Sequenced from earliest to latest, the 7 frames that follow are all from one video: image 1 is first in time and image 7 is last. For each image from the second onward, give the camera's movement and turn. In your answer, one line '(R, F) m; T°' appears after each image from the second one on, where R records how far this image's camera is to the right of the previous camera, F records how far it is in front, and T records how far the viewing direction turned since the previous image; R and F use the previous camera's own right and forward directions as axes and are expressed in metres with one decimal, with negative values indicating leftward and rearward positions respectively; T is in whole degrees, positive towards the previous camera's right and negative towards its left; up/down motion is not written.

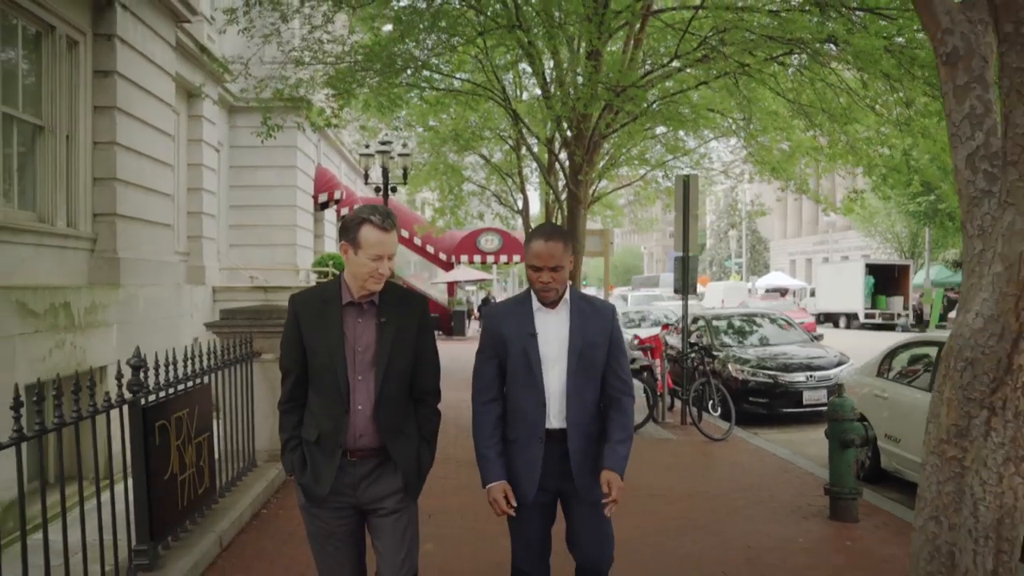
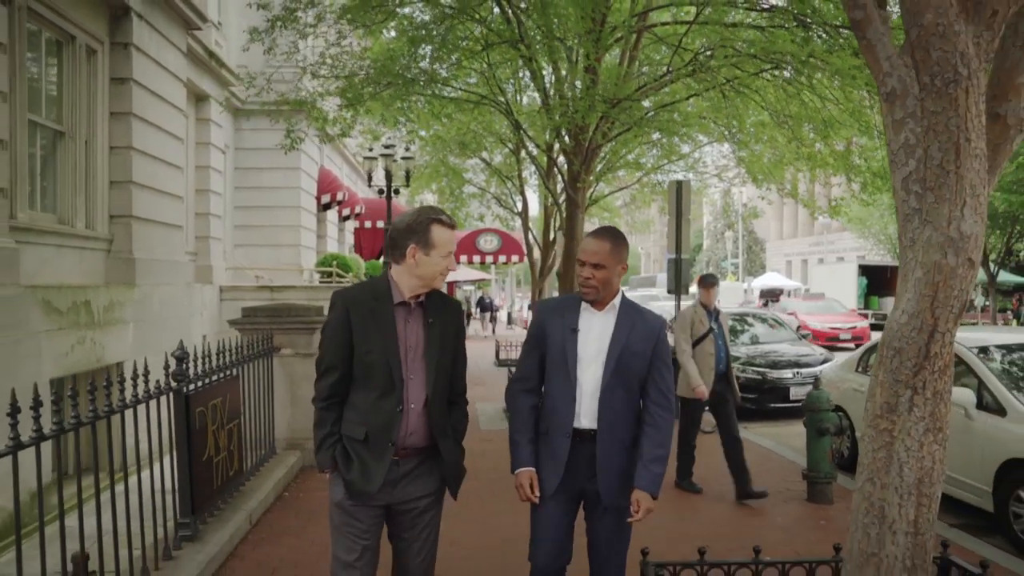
(0.0, -0.5) m; 0°
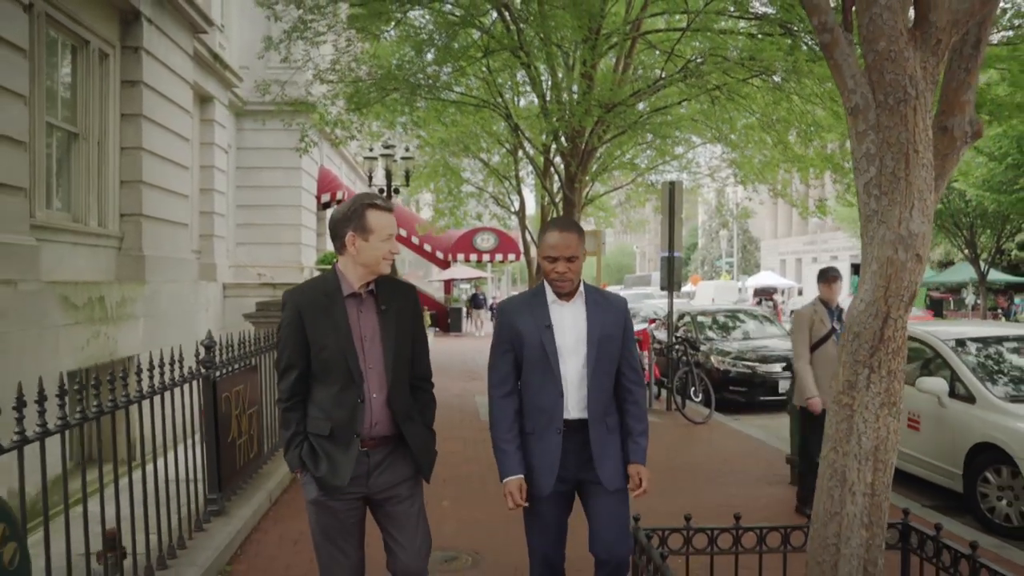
(0.0, -0.4) m; 0°
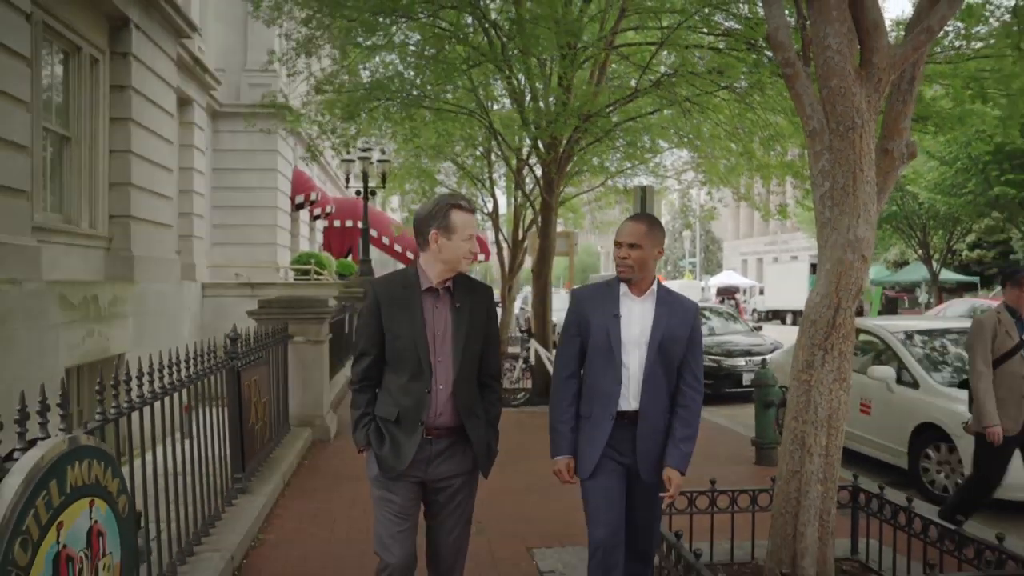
(-0.2, -0.6) m; +2°
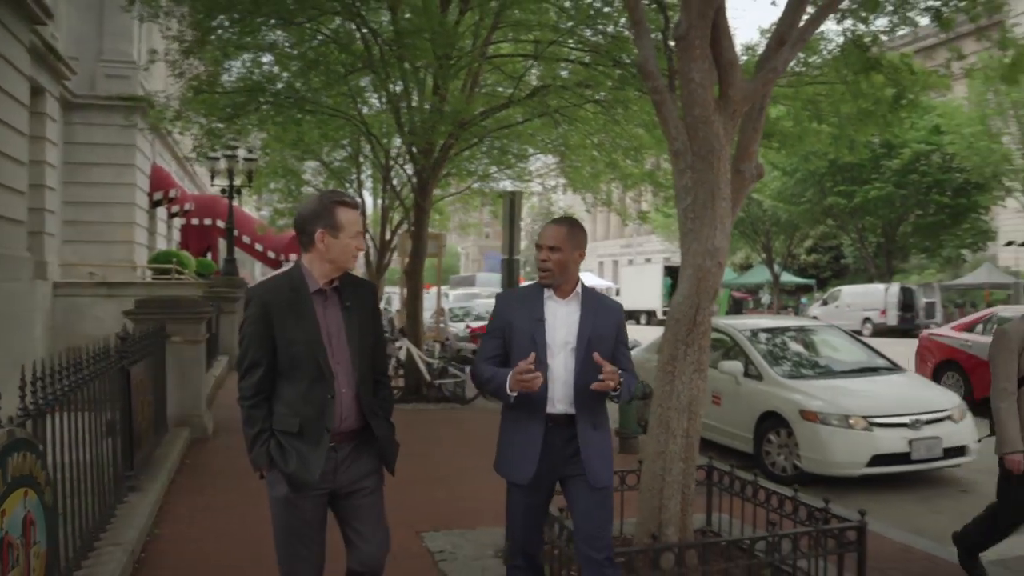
(-0.2, -0.4) m; +9°
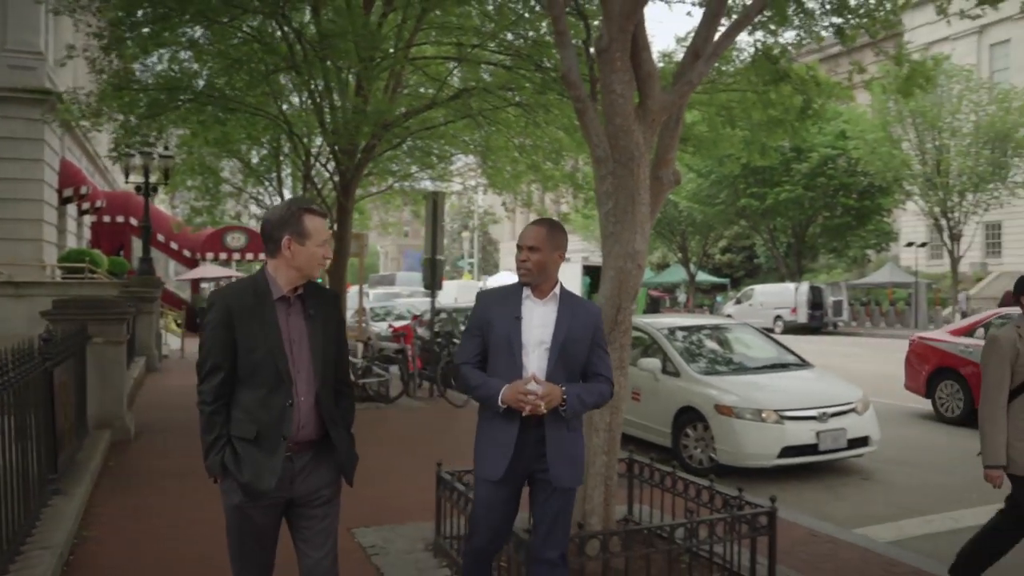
(-0.1, -0.2) m; +5°
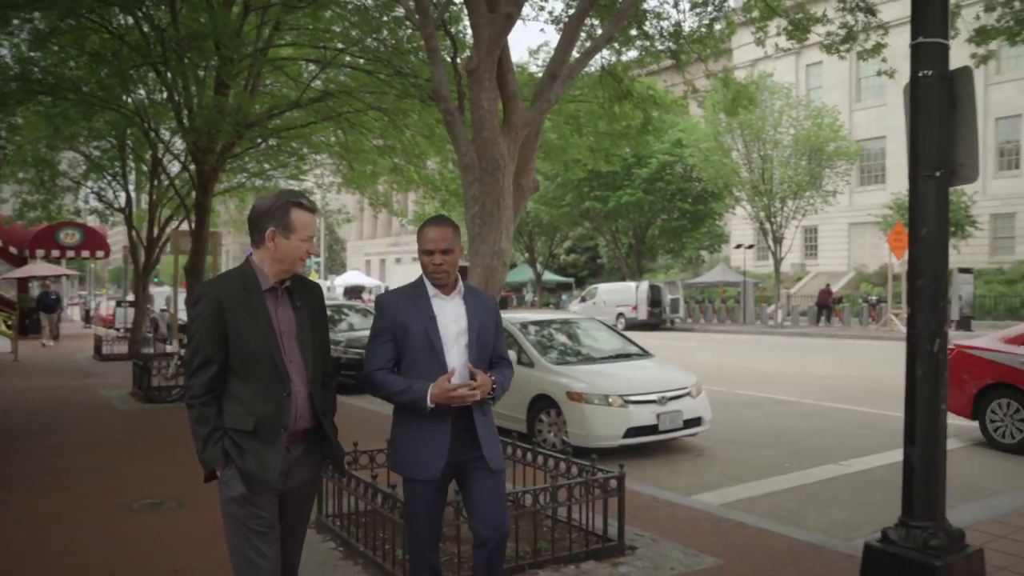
(-0.2, -0.5) m; +9°
